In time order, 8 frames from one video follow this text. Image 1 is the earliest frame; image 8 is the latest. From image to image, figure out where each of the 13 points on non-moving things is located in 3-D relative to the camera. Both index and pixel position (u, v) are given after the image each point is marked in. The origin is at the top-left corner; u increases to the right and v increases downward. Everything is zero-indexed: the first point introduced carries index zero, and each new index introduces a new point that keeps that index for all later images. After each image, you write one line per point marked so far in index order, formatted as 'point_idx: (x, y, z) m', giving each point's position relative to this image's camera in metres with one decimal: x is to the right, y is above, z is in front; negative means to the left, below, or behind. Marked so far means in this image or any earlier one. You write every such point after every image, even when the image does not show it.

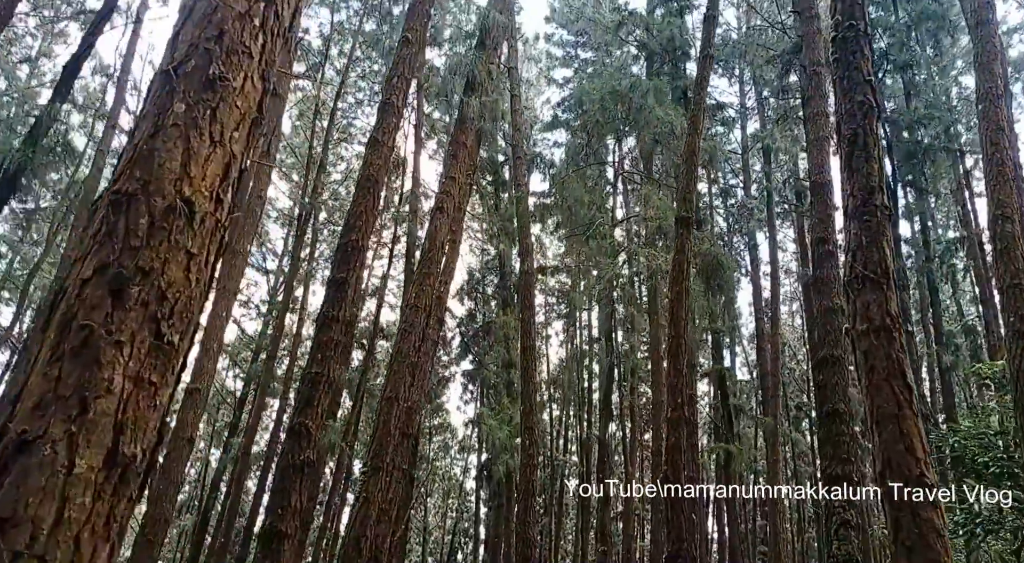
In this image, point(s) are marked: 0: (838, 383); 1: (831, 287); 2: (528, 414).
0: (+3.0, -0.9, +7.7) m
1: (+3.1, 0.0, +8.1) m
2: (+0.3, -1.9, +12.2) m
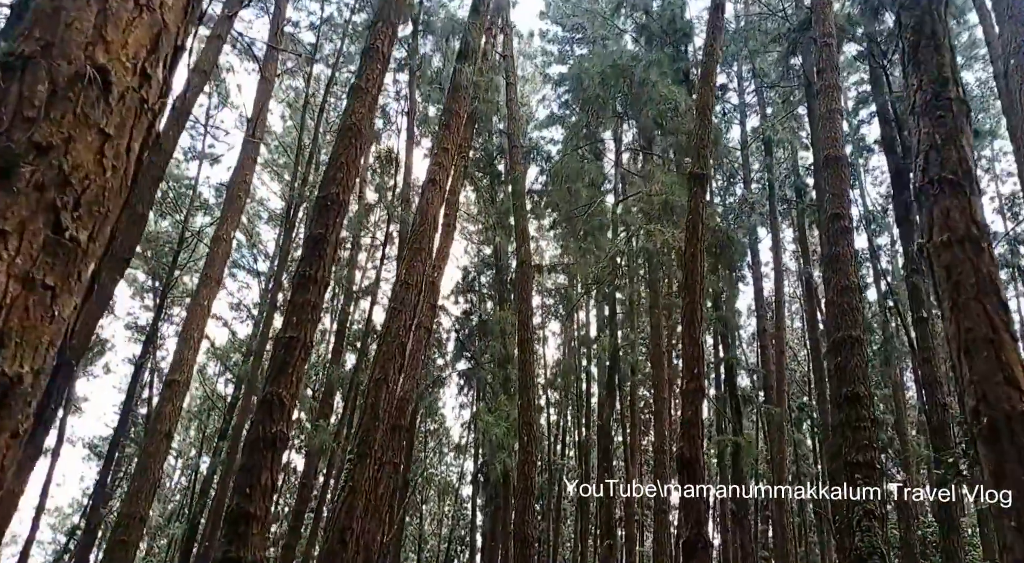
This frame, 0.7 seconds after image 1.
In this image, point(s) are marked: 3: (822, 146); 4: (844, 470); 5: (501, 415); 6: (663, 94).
0: (+3.0, -0.7, +7.2) m
1: (+3.1, +0.2, +7.7) m
2: (+0.2, -1.8, +11.7) m
3: (+3.1, +1.3, +8.2) m
4: (+2.8, -1.6, +7.0) m
5: (-0.2, -2.0, +13.1) m
6: (+2.3, +2.9, +12.5) m
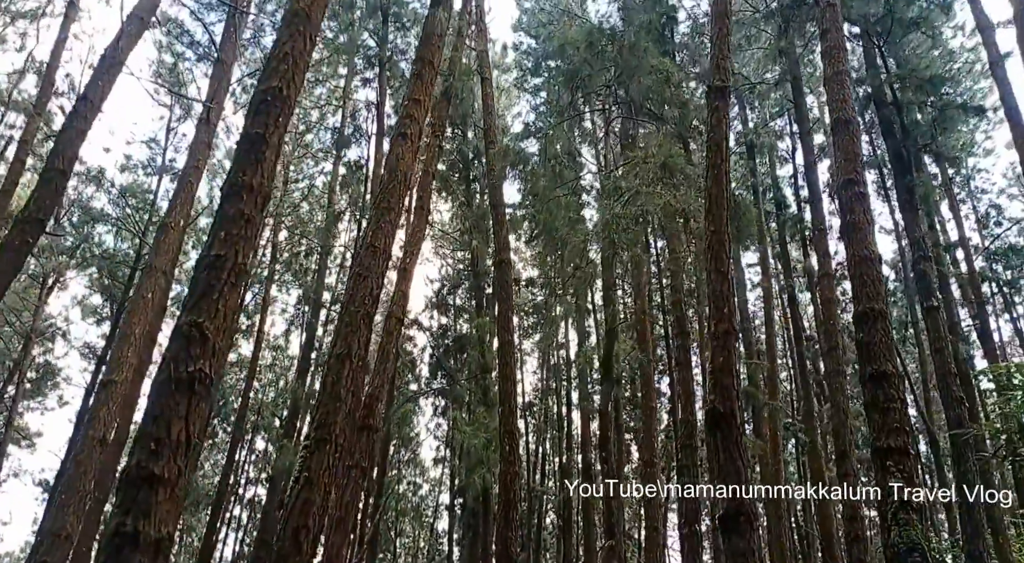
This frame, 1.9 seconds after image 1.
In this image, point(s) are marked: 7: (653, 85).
0: (+2.9, -0.5, +6.4) m
1: (+2.9, +0.4, +6.9) m
2: (0.0, -1.7, +10.8) m
3: (+2.9, +1.6, +7.5) m
4: (+2.7, -1.3, +6.2) m
5: (-0.5, -2.1, +12.2) m
6: (+1.9, +2.9, +11.9) m
7: (+2.0, +2.9, +11.8) m
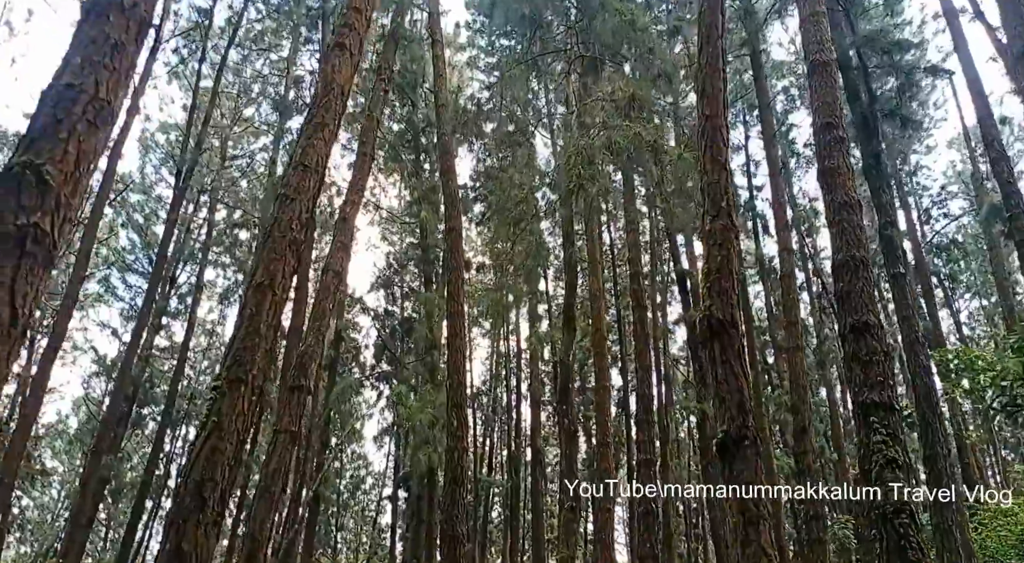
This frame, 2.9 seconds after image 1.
0: (+2.5, -0.1, +5.9) m
1: (+2.5, +0.8, +6.4) m
2: (-0.7, -1.3, +10.1) m
3: (+2.5, +1.9, +7.0) m
4: (+2.3, -0.9, +5.7) m
5: (-1.2, -1.6, +11.5) m
6: (+1.3, +3.3, +11.3) m
7: (+1.4, +3.3, +11.2) m
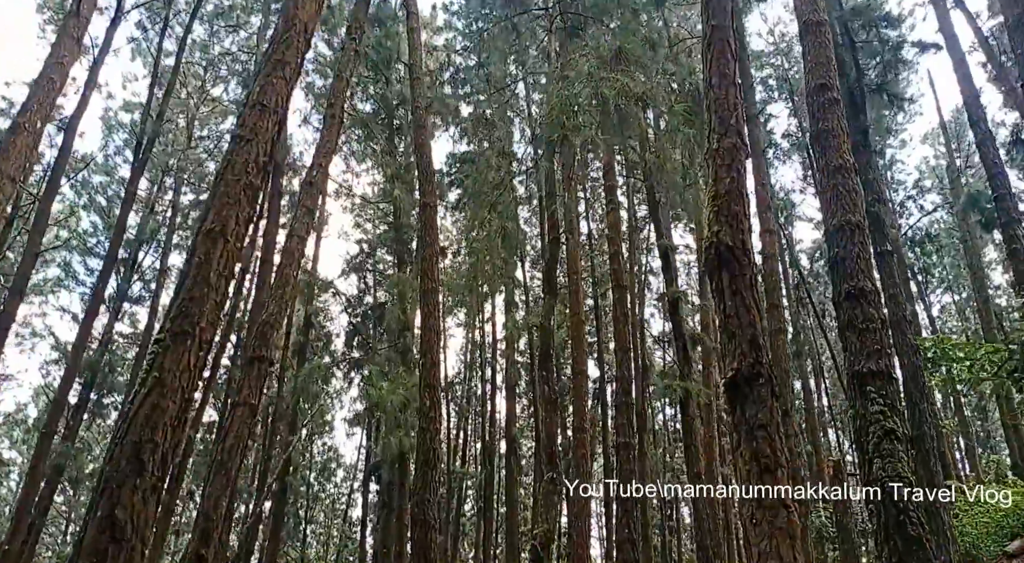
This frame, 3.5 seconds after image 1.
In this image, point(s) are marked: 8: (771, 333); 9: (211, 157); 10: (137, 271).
0: (+2.3, +0.2, +5.6) m
1: (+2.4, +1.0, +6.1) m
2: (-1.0, -1.0, +9.7) m
3: (+2.3, +2.2, +6.7) m
4: (+2.2, -0.7, +5.4) m
5: (-1.5, -1.4, +11.0) m
6: (+1.0, +3.6, +10.9) m
7: (+1.1, +3.5, +10.9) m
8: (+3.5, -0.7, +11.3) m
9: (-6.7, +2.8, +18.6) m
10: (-8.4, +0.2, +18.6) m
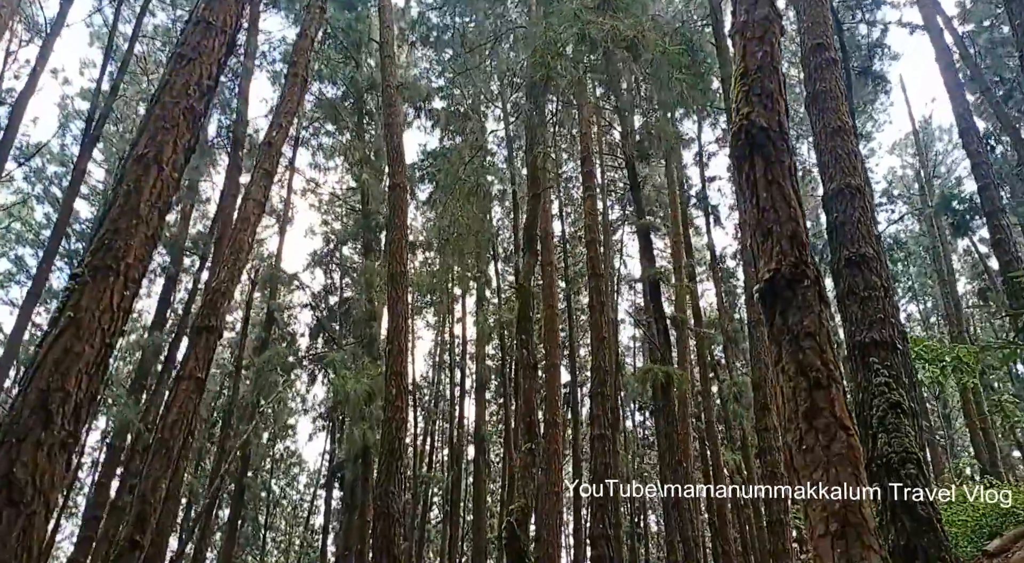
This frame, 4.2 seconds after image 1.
0: (+2.2, +0.4, +5.2) m
1: (+2.2, +1.2, +5.7) m
2: (-1.3, -0.8, +9.2) m
3: (+2.1, +2.4, +6.4) m
4: (+2.0, -0.4, +5.0) m
5: (-1.9, -1.2, +10.5) m
6: (+0.7, +3.8, +10.6) m
7: (+0.8, +3.7, +10.5) m
8: (+3.1, -0.6, +10.9) m
9: (-7.3, +2.9, +17.9) m
10: (-9.0, +0.4, +17.9) m
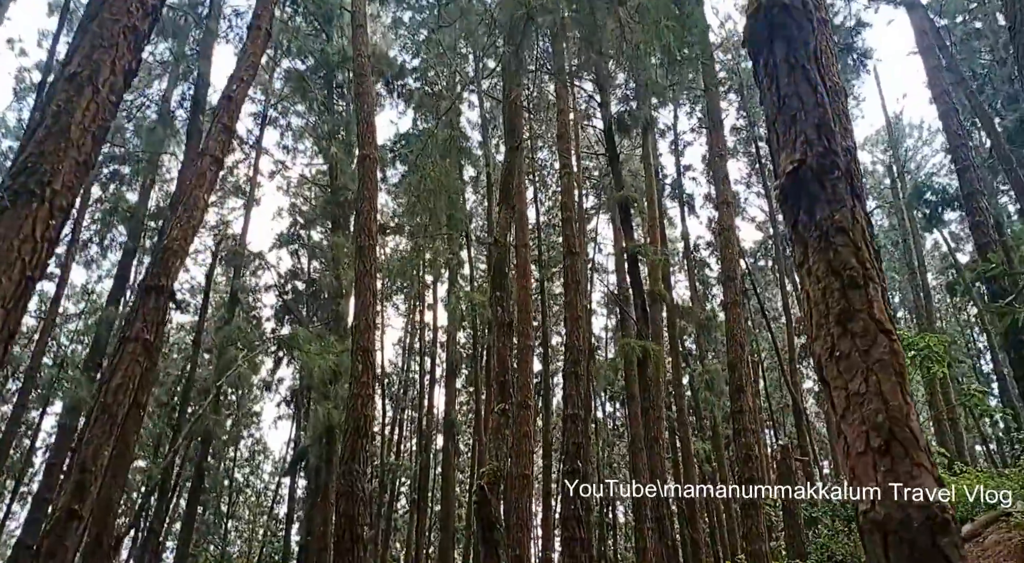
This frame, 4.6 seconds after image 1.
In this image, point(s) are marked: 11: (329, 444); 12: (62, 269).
0: (+2.0, +0.6, +5.0) m
1: (+2.1, +1.5, +5.5) m
2: (-1.6, -0.6, +8.9) m
3: (+1.9, +2.6, +6.1) m
4: (+1.9, -0.2, +4.8) m
5: (-2.3, -0.9, +10.1) m
6: (+0.4, +4.0, +10.2) m
7: (+0.5, +4.0, +10.2) m
8: (+2.8, -0.3, +10.7) m
9: (-7.9, +3.3, +17.4) m
10: (-9.6, +0.8, +17.2) m
11: (-2.4, -2.1, +10.9) m
12: (-9.4, +0.3, +17.6) m
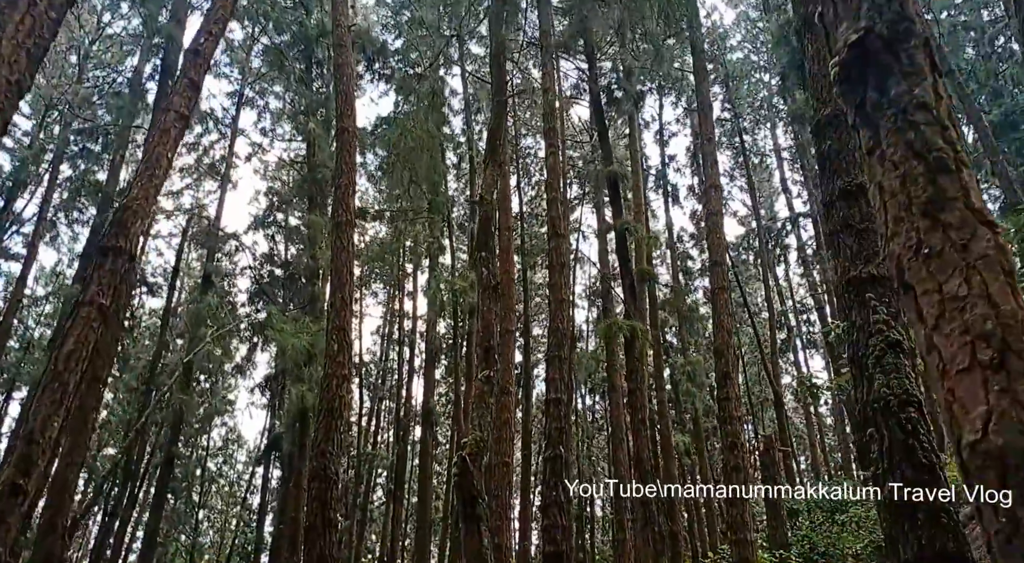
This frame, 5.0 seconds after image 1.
0: (+2.0, +0.8, +4.7) m
1: (+2.0, +1.6, +5.2) m
2: (-1.8, -0.3, +8.5) m
3: (+1.9, +2.8, +5.8) m
4: (+1.8, -0.1, +4.5) m
5: (-2.5, -0.6, +9.8) m
6: (+0.2, +4.2, +9.9) m
7: (+0.3, +4.2, +9.9) m
8: (+2.5, -0.1, +10.5) m
9: (-8.2, +3.7, +16.8) m
10: (-10.0, +1.2, +16.7) m
11: (-2.7, -1.9, +10.6) m
12: (-9.8, +0.7, +17.0) m
